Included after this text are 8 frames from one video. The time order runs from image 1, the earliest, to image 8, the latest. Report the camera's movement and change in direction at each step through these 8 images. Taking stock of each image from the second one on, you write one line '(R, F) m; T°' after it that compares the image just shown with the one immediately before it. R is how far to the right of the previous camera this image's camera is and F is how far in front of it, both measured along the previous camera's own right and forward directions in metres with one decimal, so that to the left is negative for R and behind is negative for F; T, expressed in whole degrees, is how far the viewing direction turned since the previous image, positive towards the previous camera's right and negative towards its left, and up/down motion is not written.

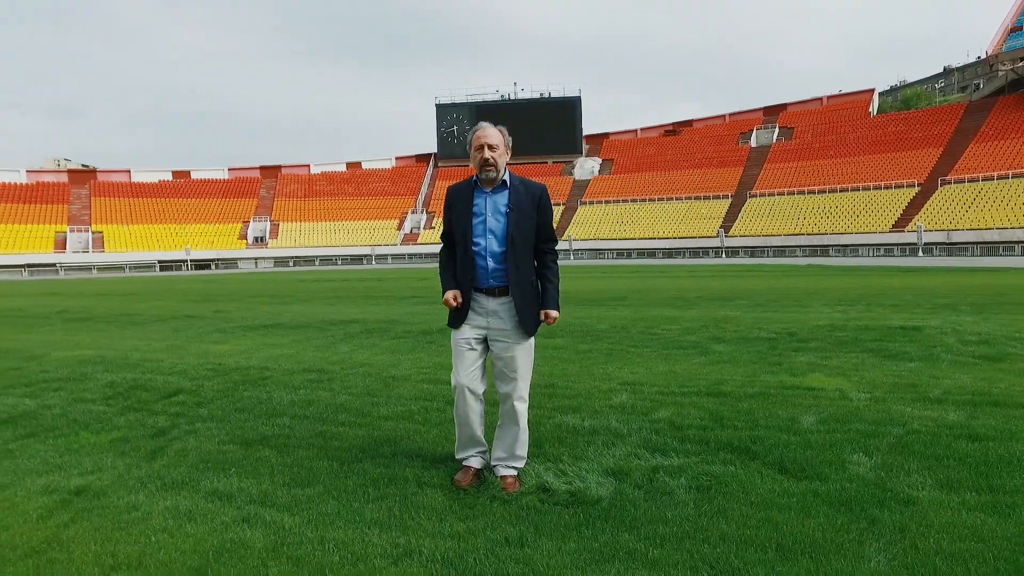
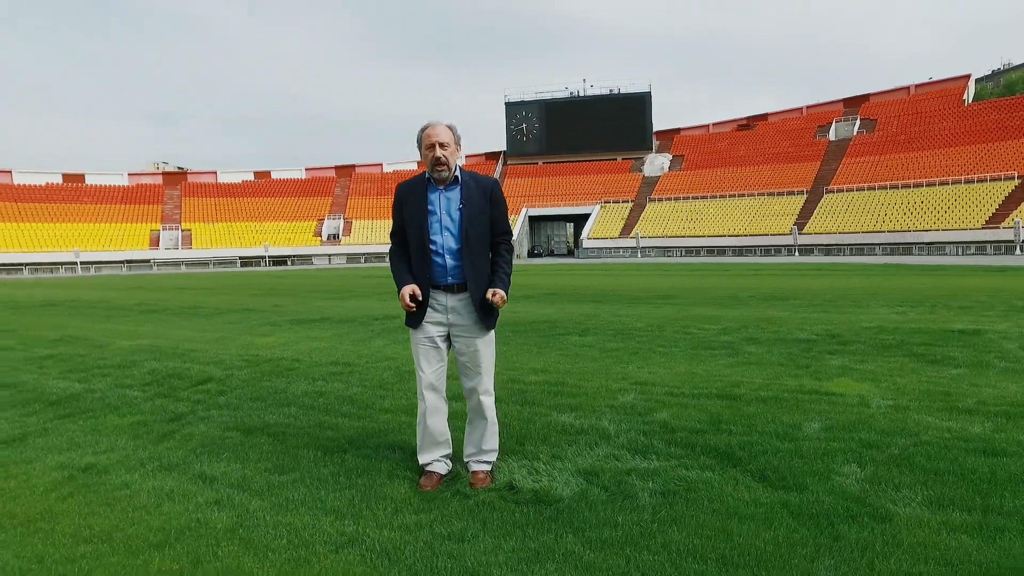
(+0.5, 0.0) m; -7°
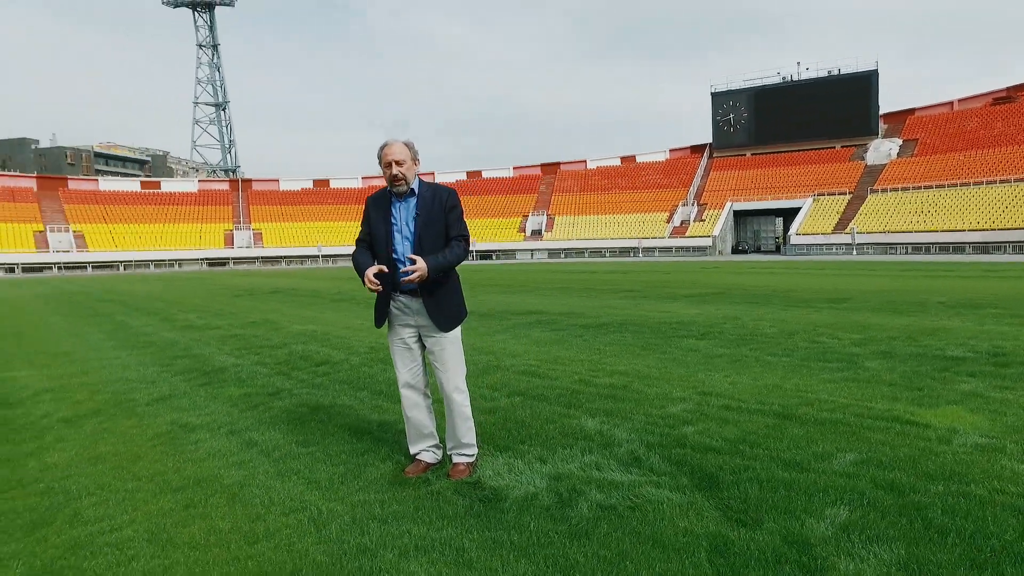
(+1.3, +0.1) m; -20°
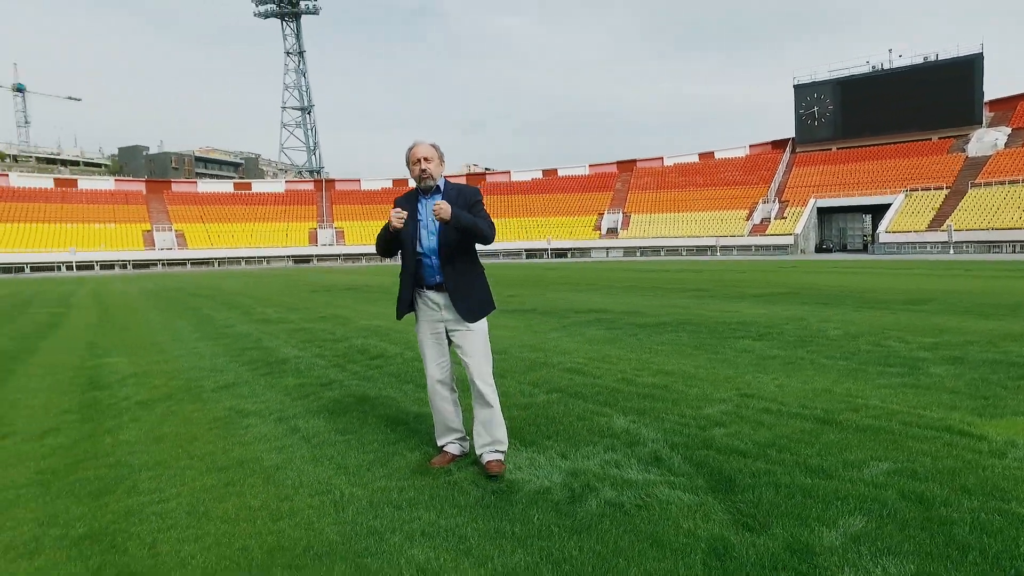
(+0.3, 0.0) m; -7°
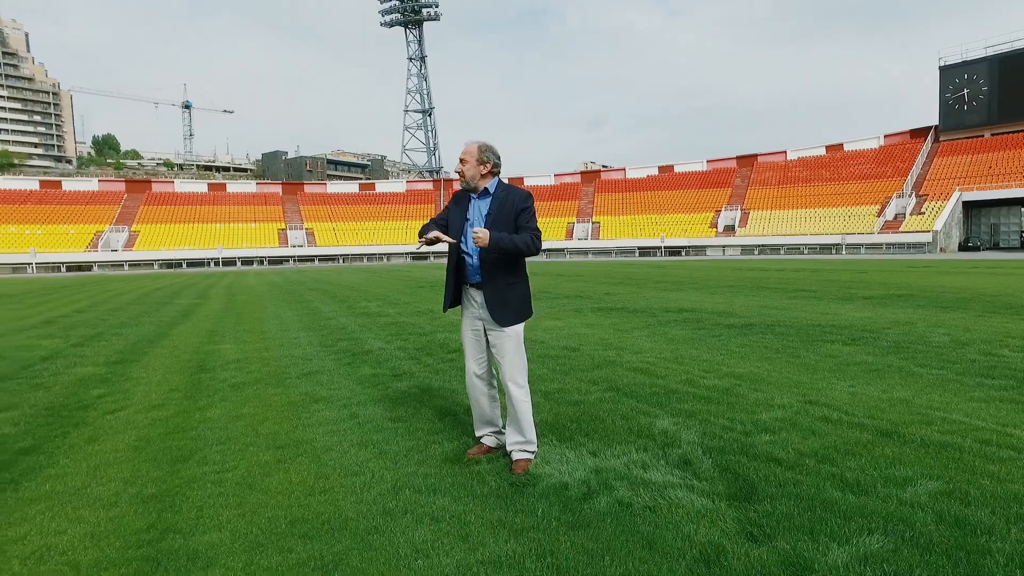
(+0.5, 0.0) m; -11°
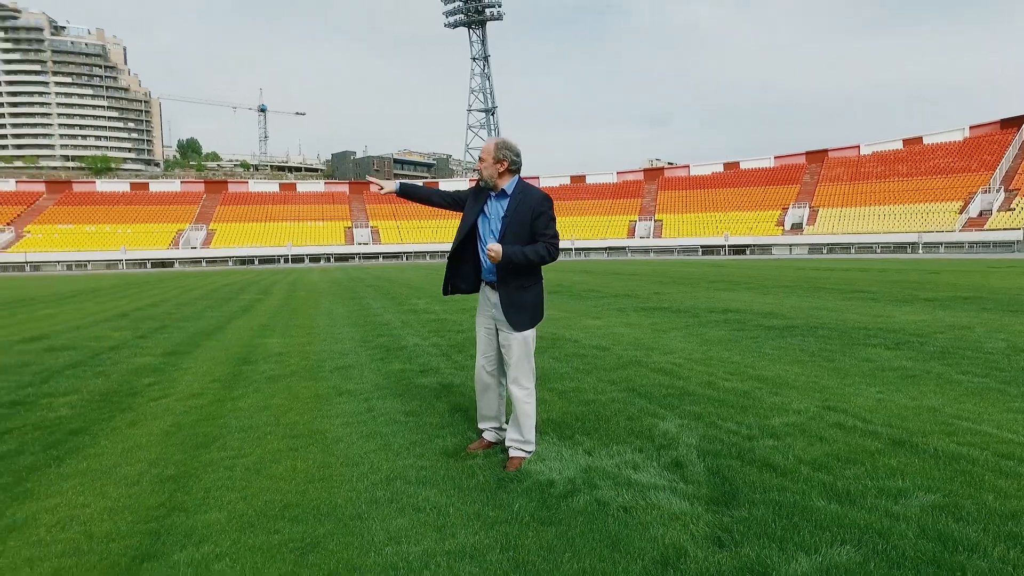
(+0.4, 0.0) m; -6°
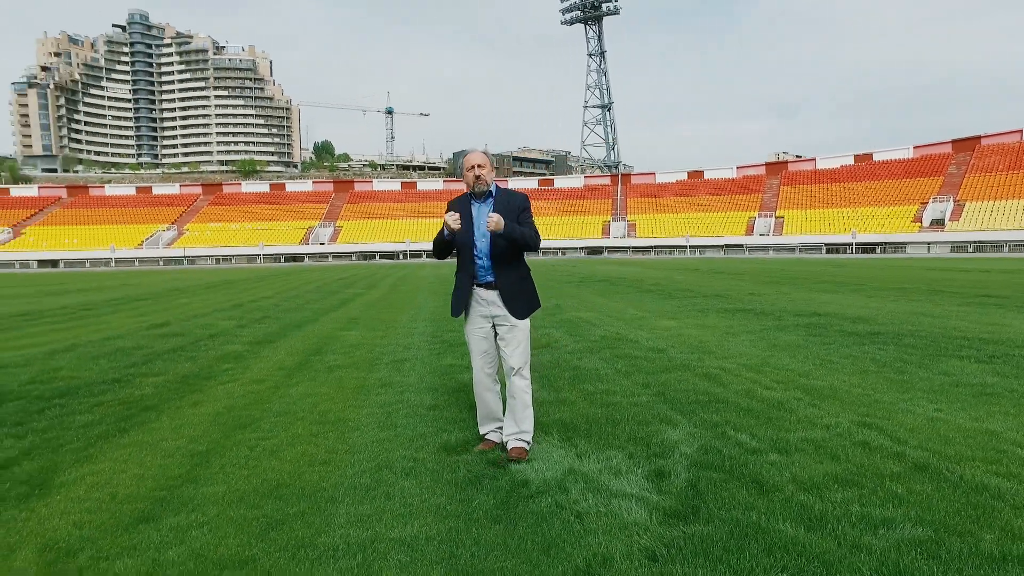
(+0.7, 0.0) m; -11°
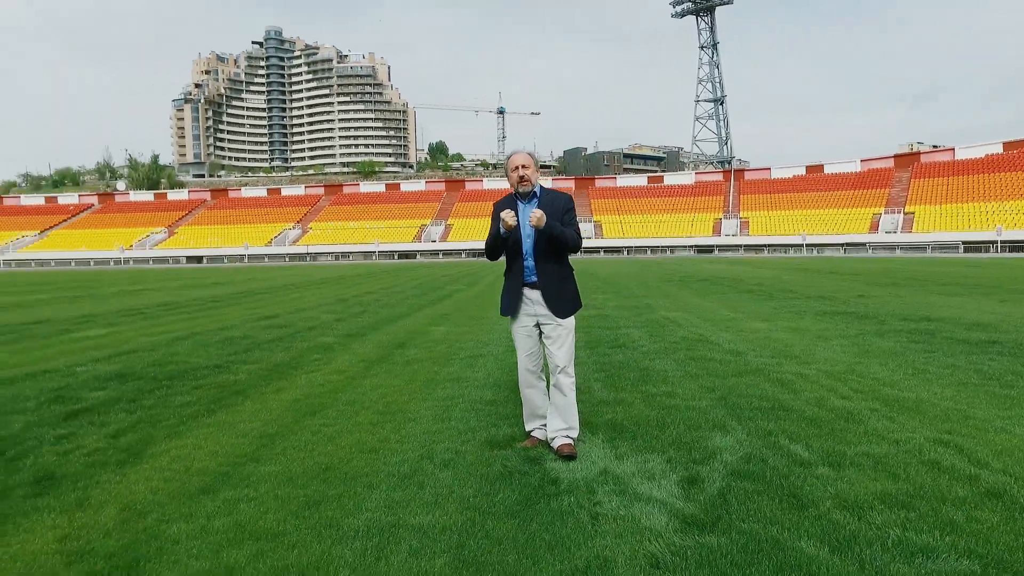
(+0.4, 0.0) m; -10°
